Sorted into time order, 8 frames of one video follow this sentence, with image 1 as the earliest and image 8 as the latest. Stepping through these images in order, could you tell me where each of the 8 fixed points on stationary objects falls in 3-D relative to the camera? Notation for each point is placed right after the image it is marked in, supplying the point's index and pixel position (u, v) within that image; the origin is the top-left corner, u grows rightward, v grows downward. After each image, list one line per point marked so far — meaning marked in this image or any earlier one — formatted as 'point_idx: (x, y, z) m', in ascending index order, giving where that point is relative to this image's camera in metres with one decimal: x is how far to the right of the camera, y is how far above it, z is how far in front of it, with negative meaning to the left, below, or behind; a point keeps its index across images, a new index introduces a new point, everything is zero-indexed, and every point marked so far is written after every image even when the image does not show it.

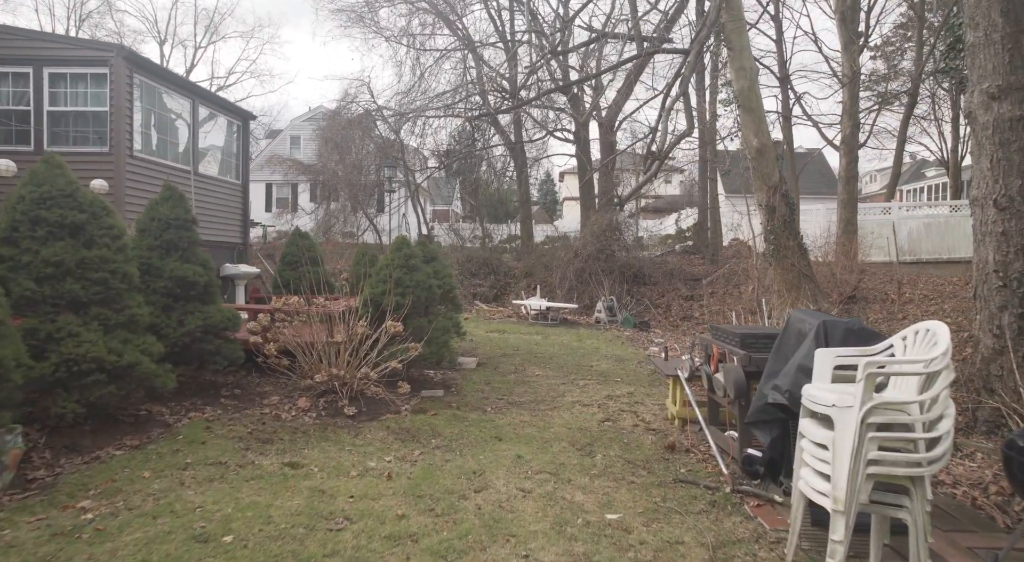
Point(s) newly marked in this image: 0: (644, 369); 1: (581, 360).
0: (+1.9, -1.3, +8.8) m
1: (+1.1, -1.2, +9.4) m
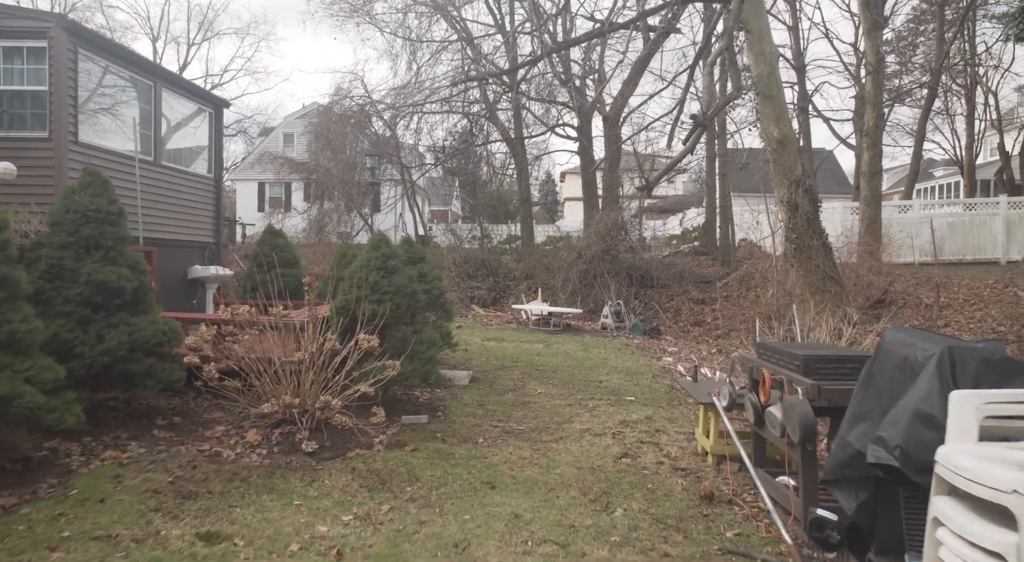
0: (+1.9, -1.4, +7.8) m
1: (+1.1, -1.3, +8.3) m
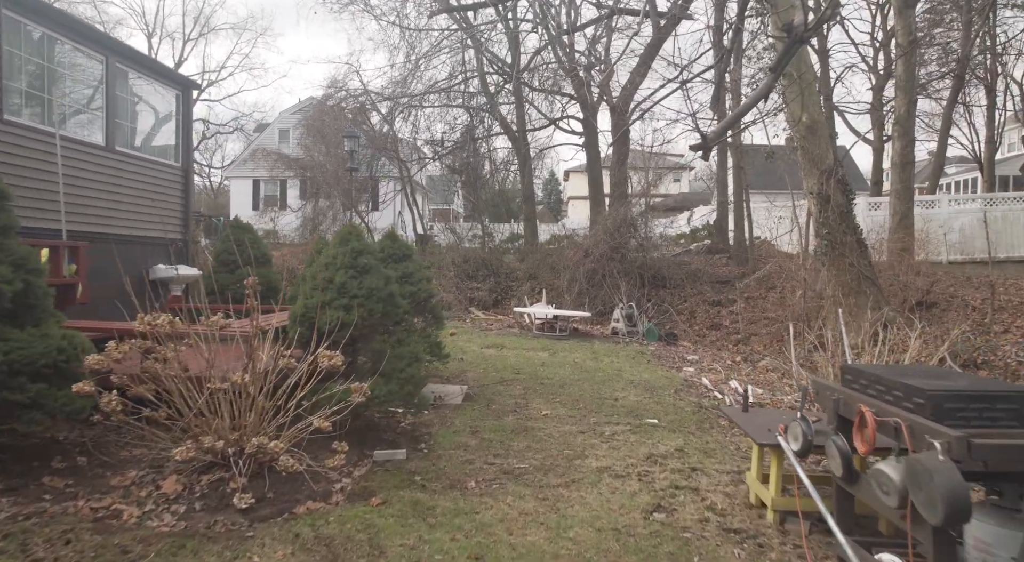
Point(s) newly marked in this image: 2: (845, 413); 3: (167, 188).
0: (+1.9, -1.4, +6.7) m
1: (+1.1, -1.3, +7.2) m
2: (+1.7, -0.7, +3.0) m
3: (-5.5, +1.5, +9.5) m
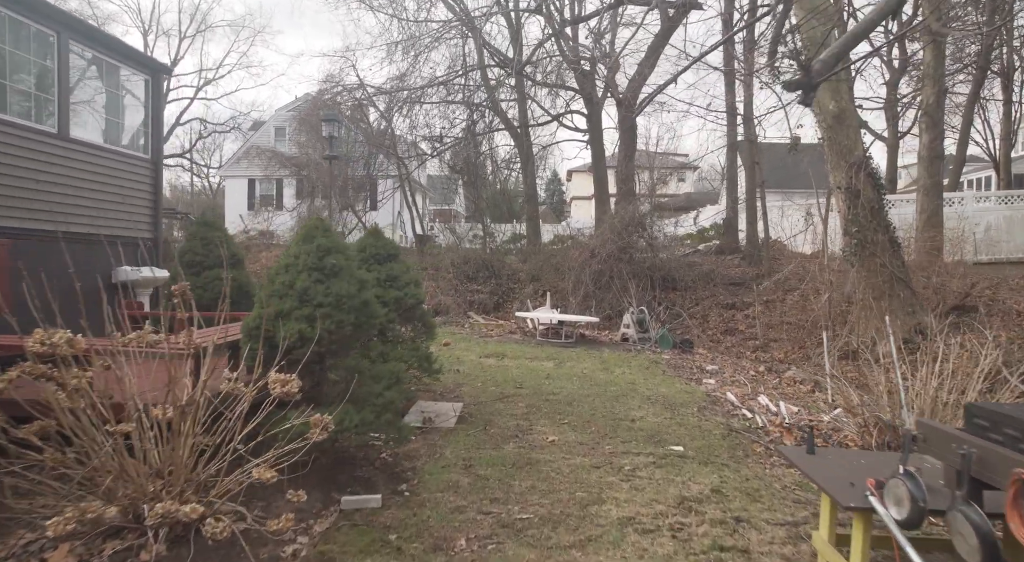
0: (+1.9, -1.4, +5.8) m
1: (+1.1, -1.3, +6.4) m
2: (+1.7, -0.7, +2.1) m
3: (-5.5, +1.5, +8.7) m
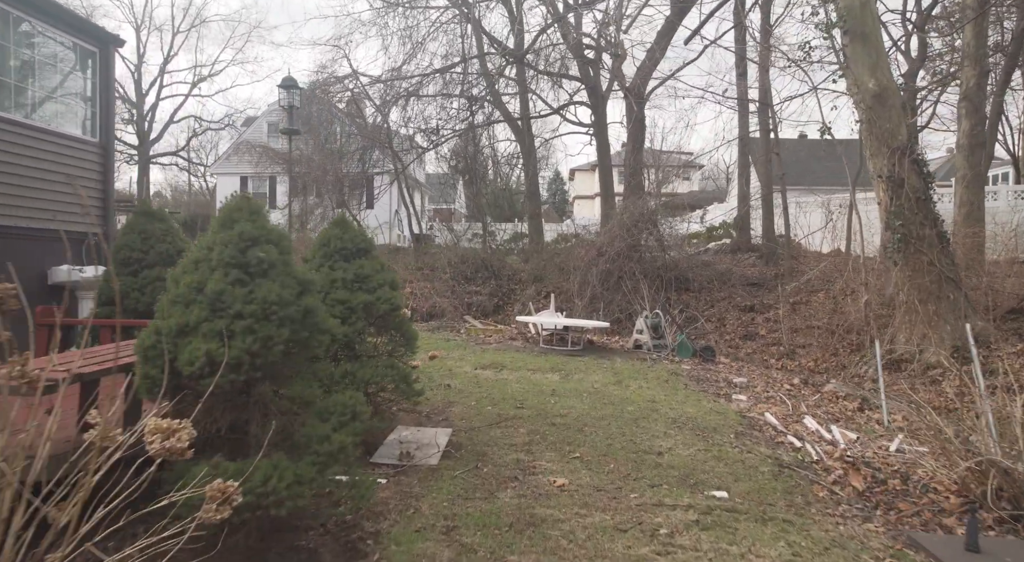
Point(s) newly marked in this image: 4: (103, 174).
0: (+1.9, -1.4, +4.7) m
1: (+1.1, -1.3, +5.3) m
2: (+1.6, -0.7, +1.0) m
3: (-5.5, +1.4, +7.6) m
4: (-5.5, +1.4, +8.0) m
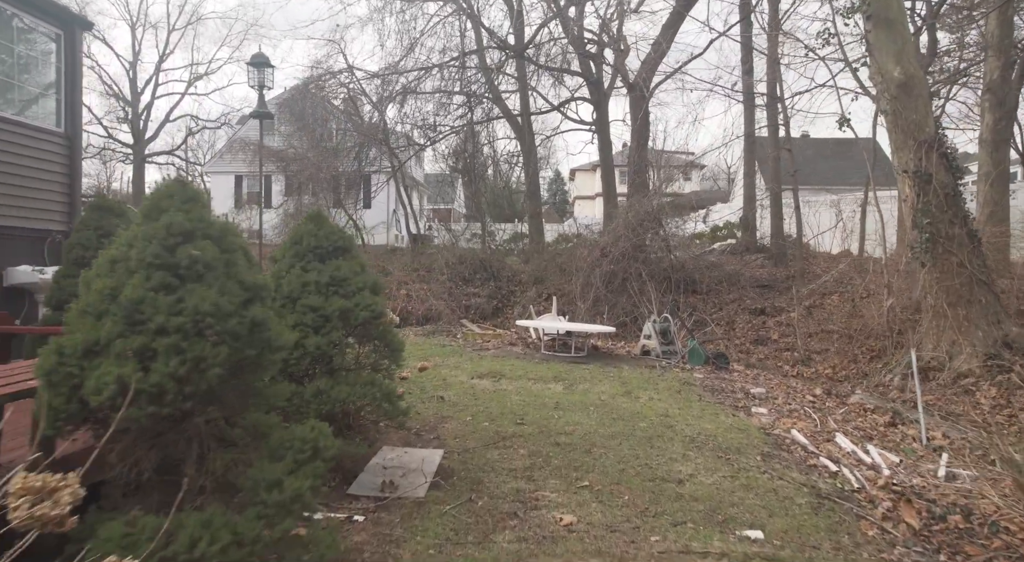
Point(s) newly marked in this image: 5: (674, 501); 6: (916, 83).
0: (+1.9, -1.4, +4.1) m
1: (+1.1, -1.4, +4.7) m
2: (+1.6, -0.7, +0.4) m
3: (-5.5, +1.4, +7.0) m
4: (-5.5, +1.4, +7.4) m
5: (+1.0, -1.4, +3.8) m
6: (+5.5, +2.7, +8.1) m
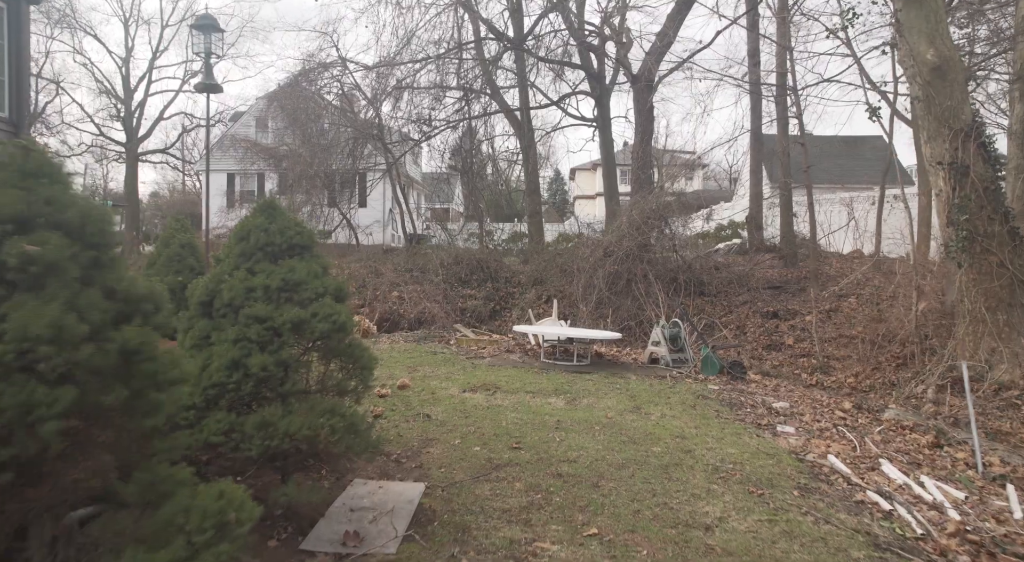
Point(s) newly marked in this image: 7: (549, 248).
0: (+1.9, -1.5, +3.4) m
1: (+1.0, -1.4, +4.0) m
2: (+1.6, -0.7, -0.3) m
3: (-5.5, +1.4, +6.3) m
4: (-5.5, +1.4, +6.7) m
5: (+1.0, -1.4, +3.1) m
6: (+5.4, +2.7, +7.4) m
7: (+0.9, +0.8, +14.6) m
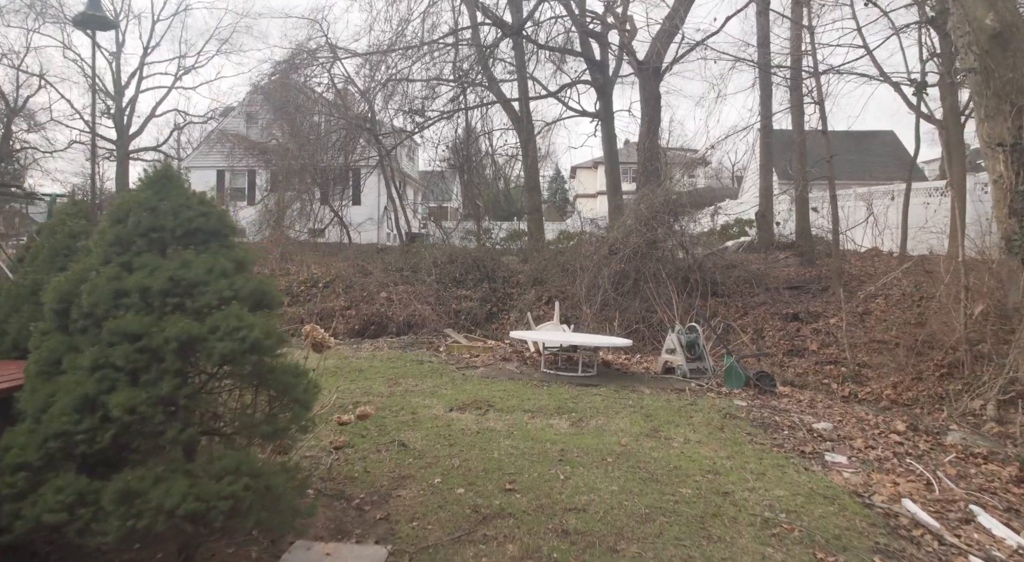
0: (+1.8, -1.5, +2.4) m
1: (+1.0, -1.4, +3.0) m
2: (+1.5, -0.7, -1.3) m
3: (-5.6, +1.4, +5.3) m
4: (-5.6, +1.4, +5.7) m
5: (+0.9, -1.4, +2.1) m
6: (+5.4, +2.7, +6.4) m
7: (+0.9, +0.8, +13.6) m
